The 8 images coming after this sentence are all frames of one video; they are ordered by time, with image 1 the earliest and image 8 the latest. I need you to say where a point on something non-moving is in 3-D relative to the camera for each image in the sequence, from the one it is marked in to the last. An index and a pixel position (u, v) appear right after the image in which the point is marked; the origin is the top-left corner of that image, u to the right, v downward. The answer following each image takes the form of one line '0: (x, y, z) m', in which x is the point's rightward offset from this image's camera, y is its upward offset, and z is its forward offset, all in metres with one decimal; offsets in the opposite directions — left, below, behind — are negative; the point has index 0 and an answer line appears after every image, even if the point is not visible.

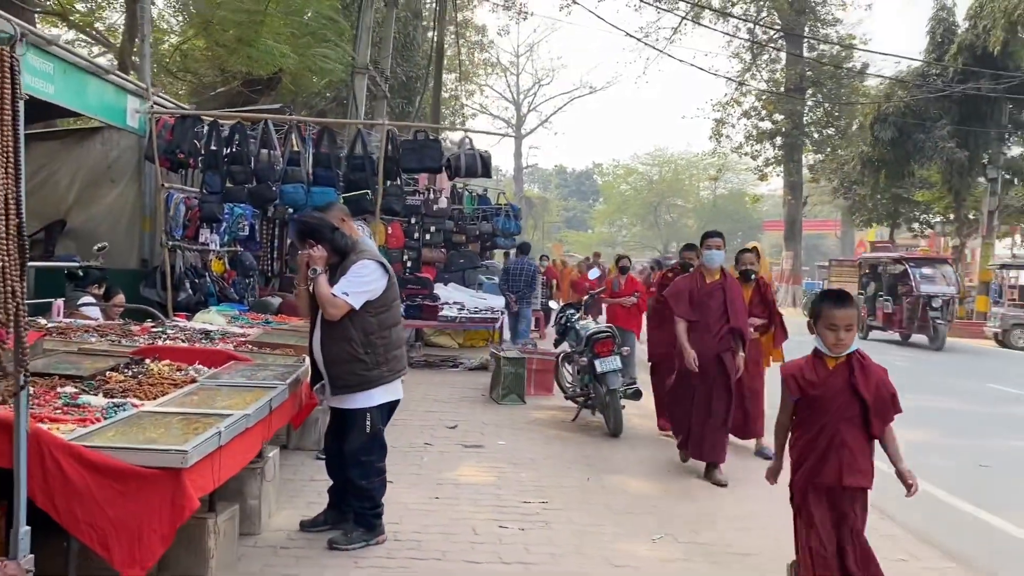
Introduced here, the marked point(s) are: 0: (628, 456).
0: (+0.8, -1.2, +6.4) m
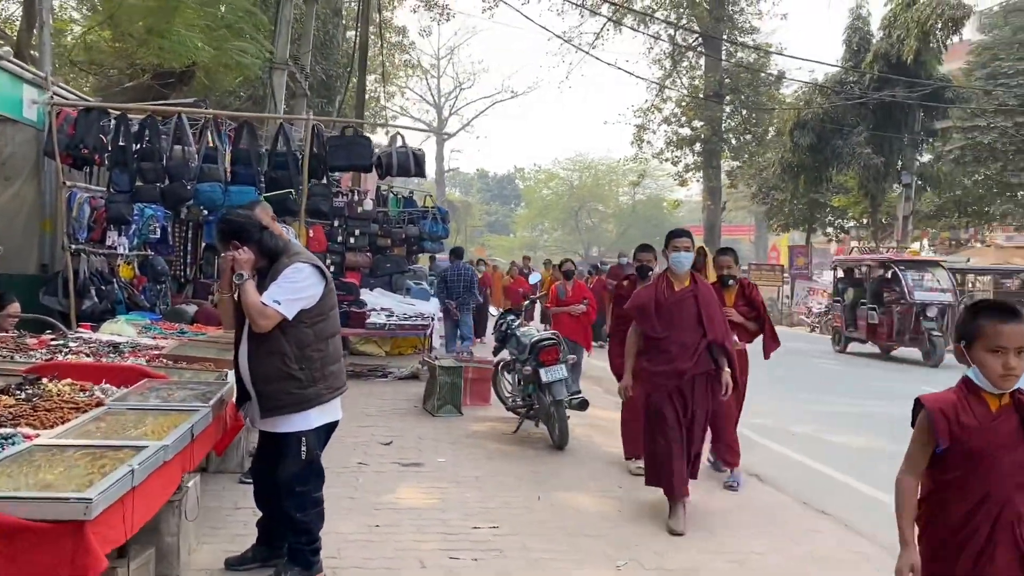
0: (+0.4, -1.2, +6.0) m
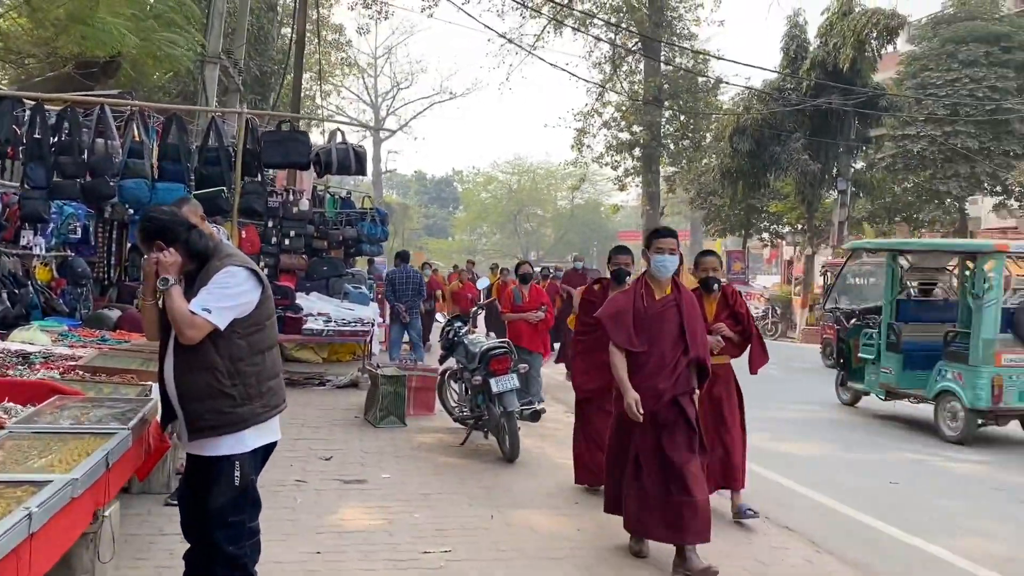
0: (+0.1, -1.3, +5.7) m
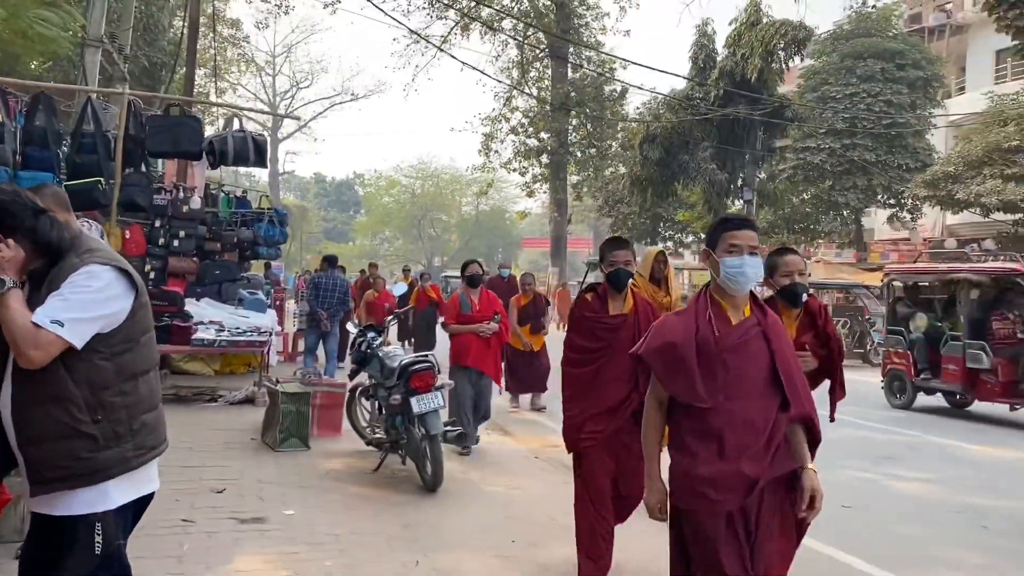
0: (-0.3, -1.3, +5.0) m
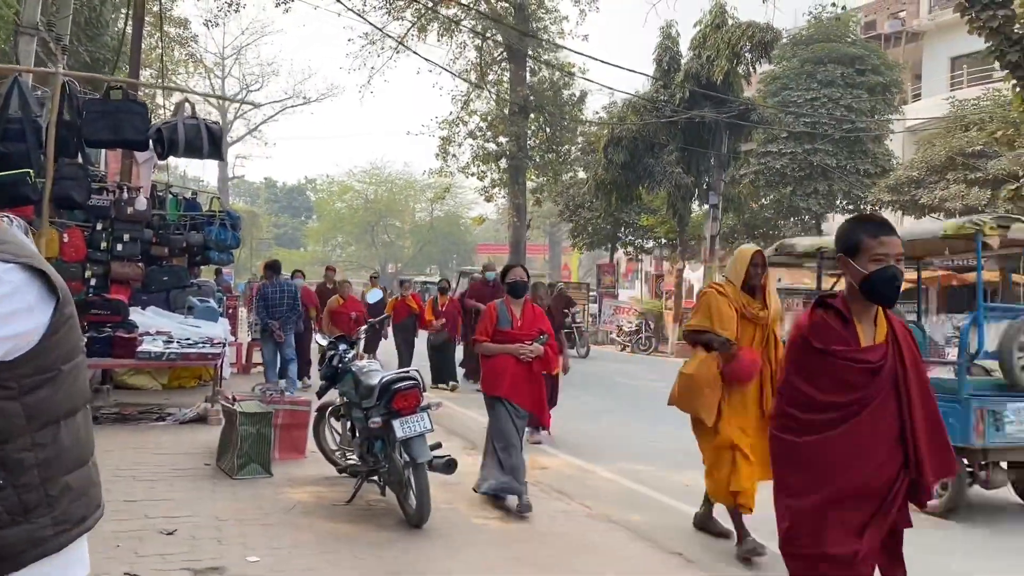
0: (-0.3, -1.3, +4.4) m
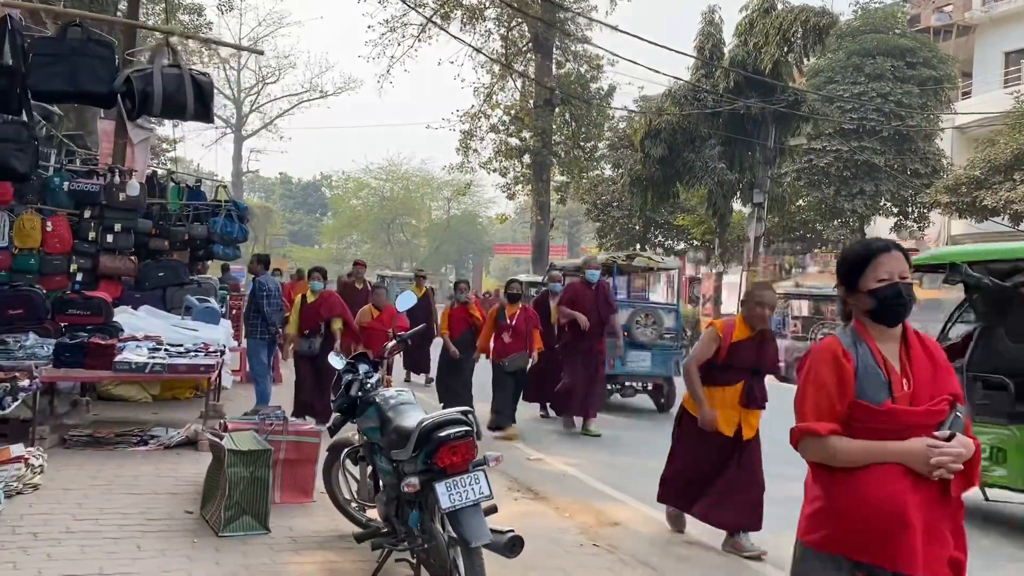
0: (0.0, -1.4, +2.9) m
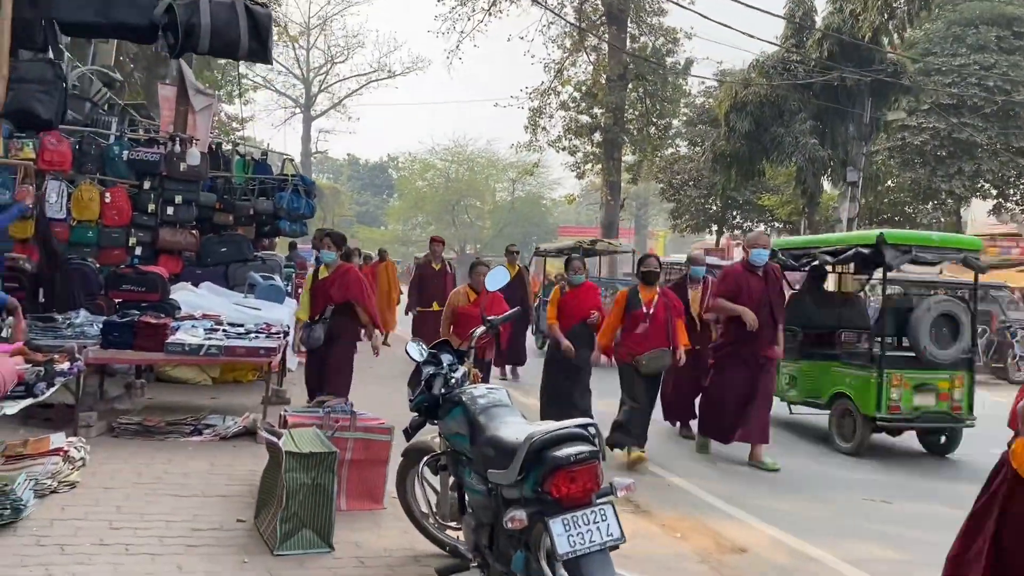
0: (+0.4, -1.3, +2.1) m
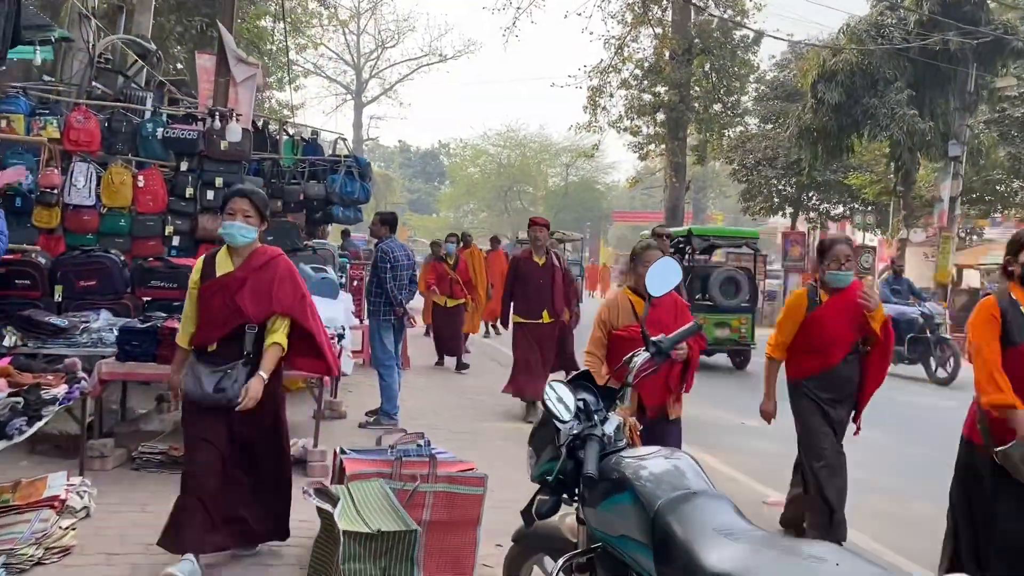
0: (+0.8, -1.3, +0.8) m
